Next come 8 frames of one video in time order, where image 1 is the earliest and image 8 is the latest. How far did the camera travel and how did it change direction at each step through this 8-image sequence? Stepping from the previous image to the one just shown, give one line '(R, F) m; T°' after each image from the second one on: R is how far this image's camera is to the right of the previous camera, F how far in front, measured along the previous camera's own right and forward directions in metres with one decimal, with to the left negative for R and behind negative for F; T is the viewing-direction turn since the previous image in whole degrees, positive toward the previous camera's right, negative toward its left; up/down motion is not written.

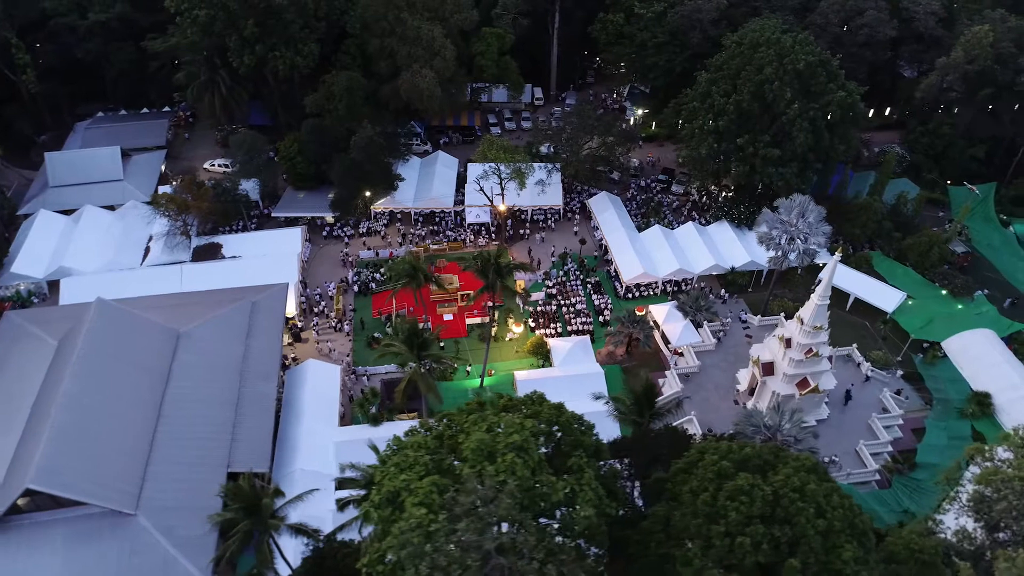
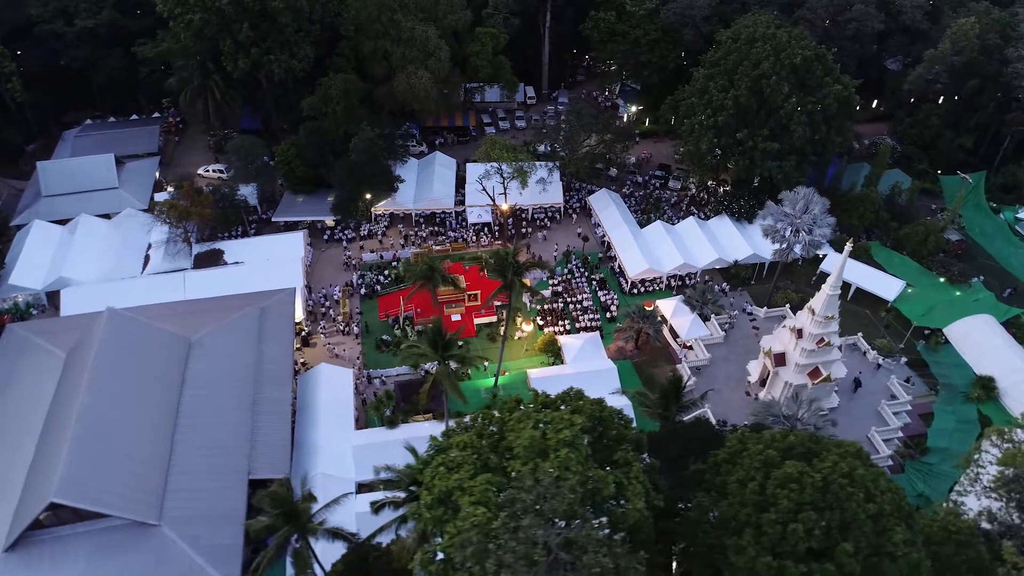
(-1.8, -0.1) m; +2°
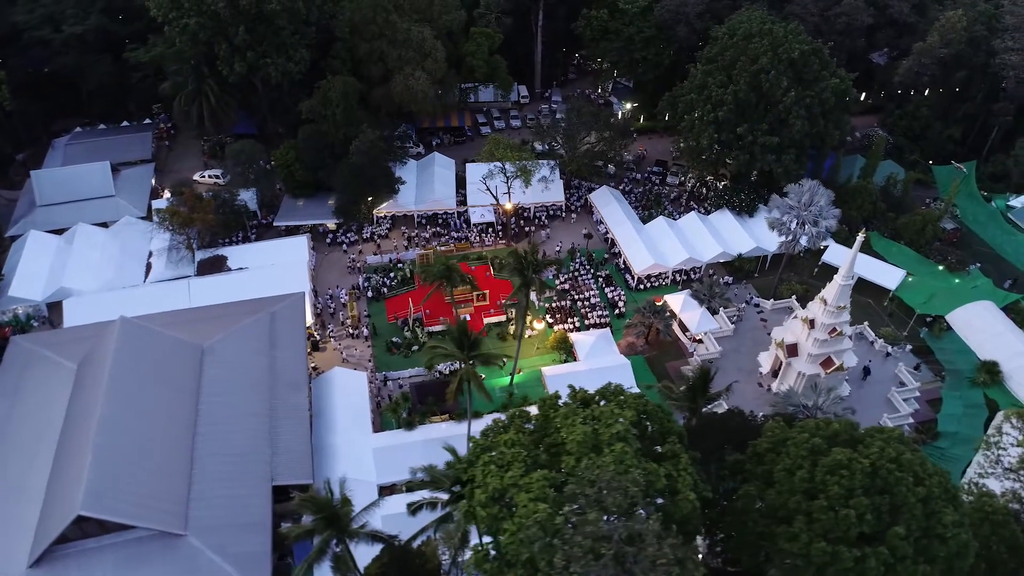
(-1.8, 0.0) m; +2°
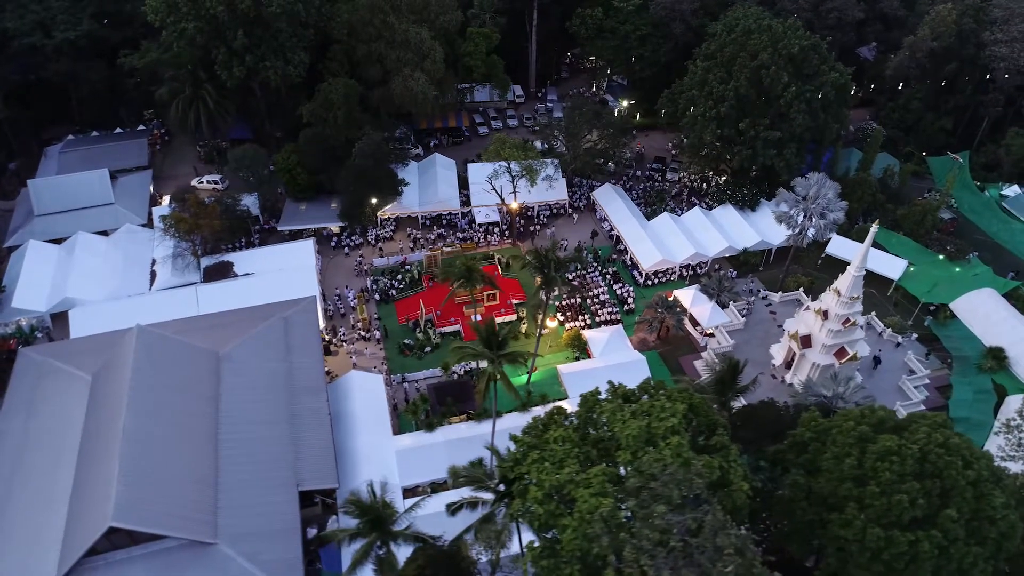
(-1.9, 0.0) m; +1°
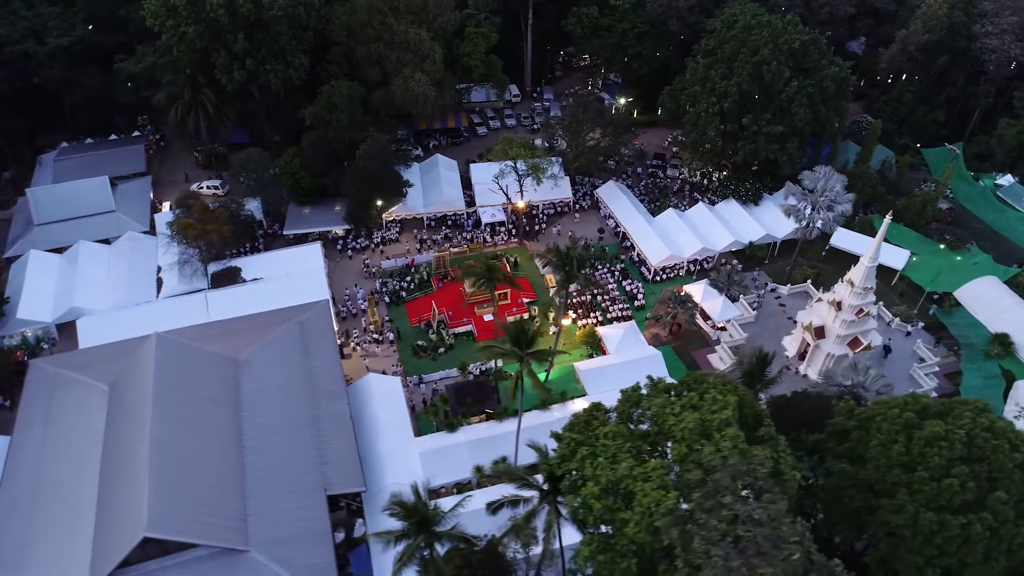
(-1.9, 0.0) m; +1°
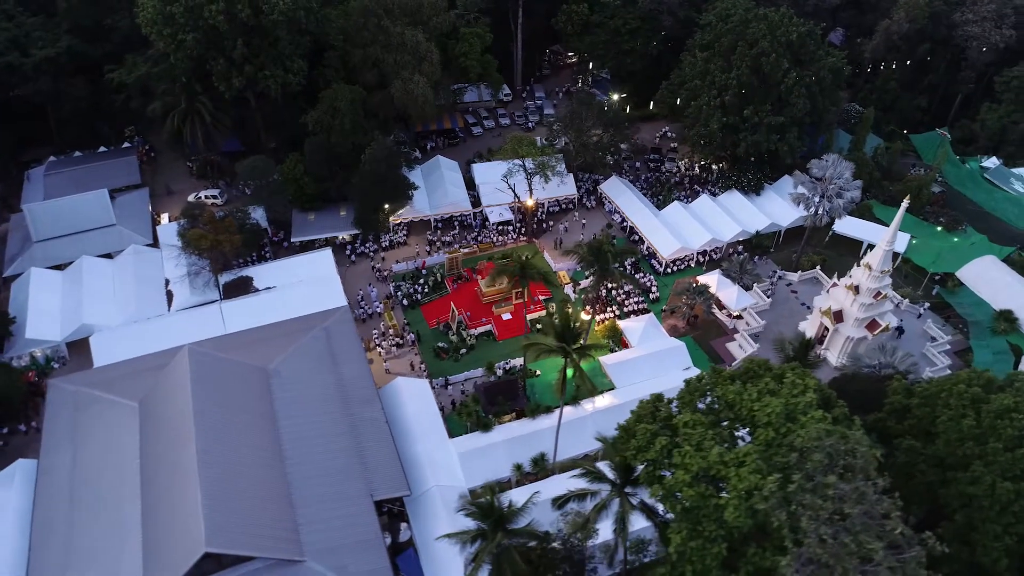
(-3.2, -0.1) m; +2°
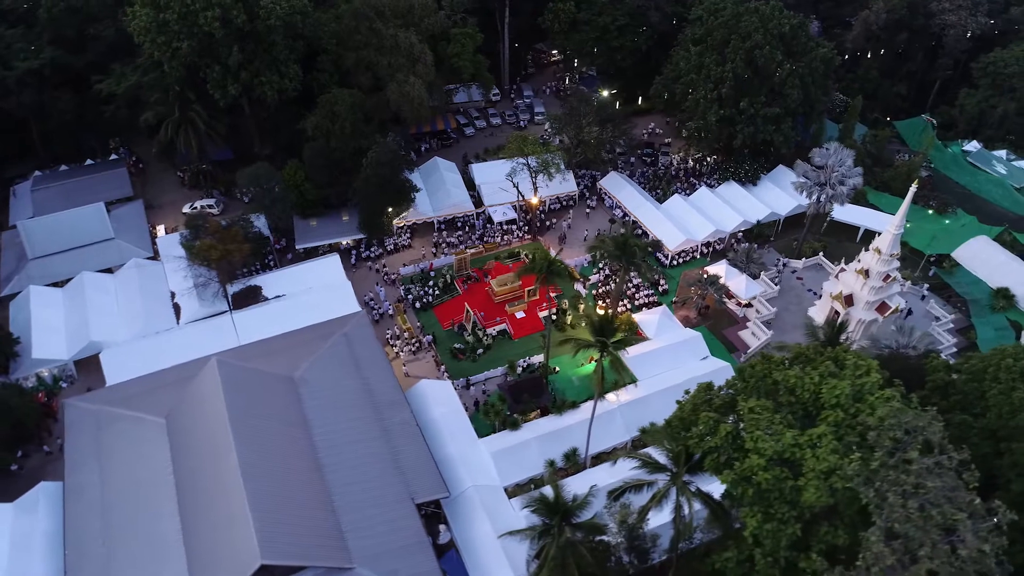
(-2.9, -0.1) m; +2°
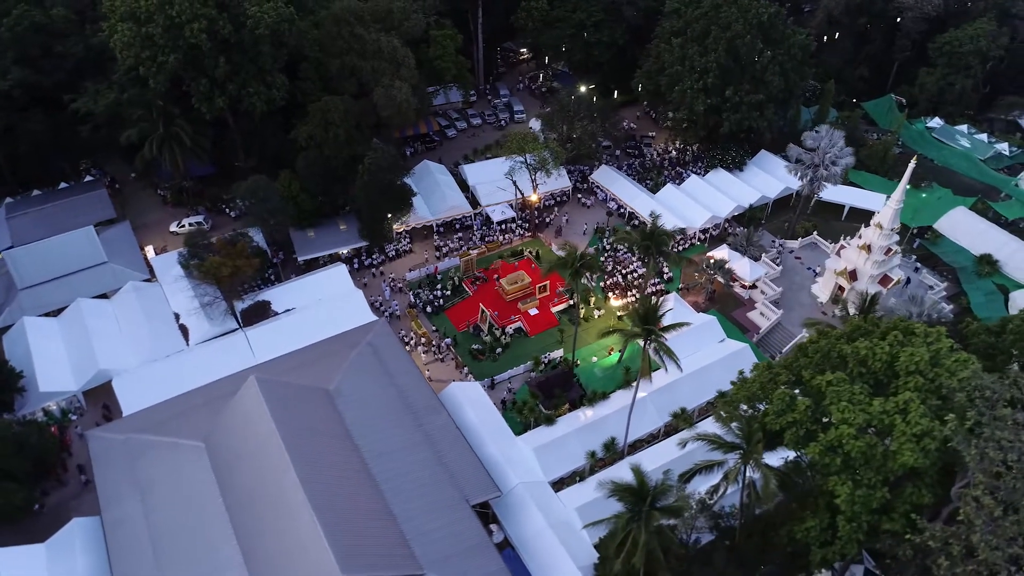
(-4.1, -0.2) m; +4°
